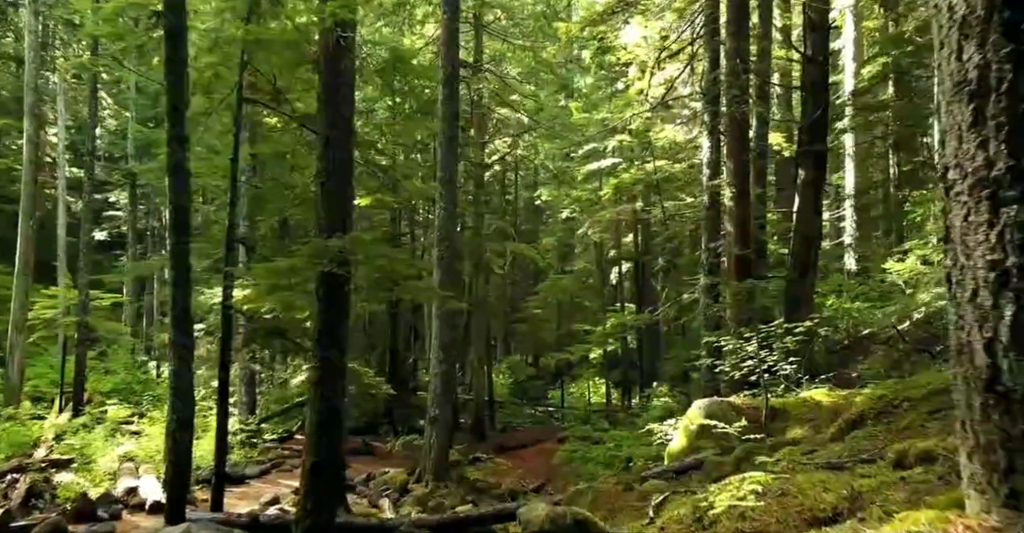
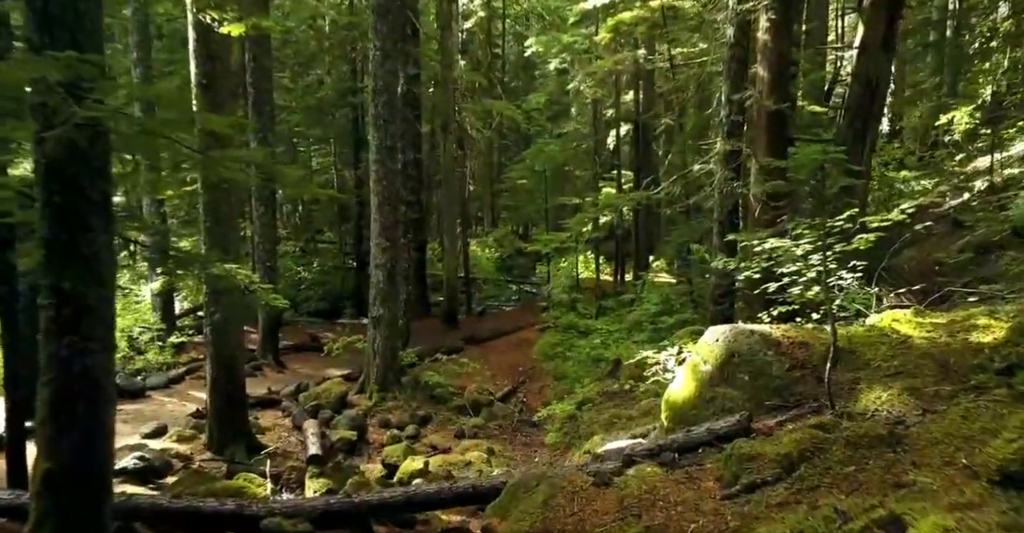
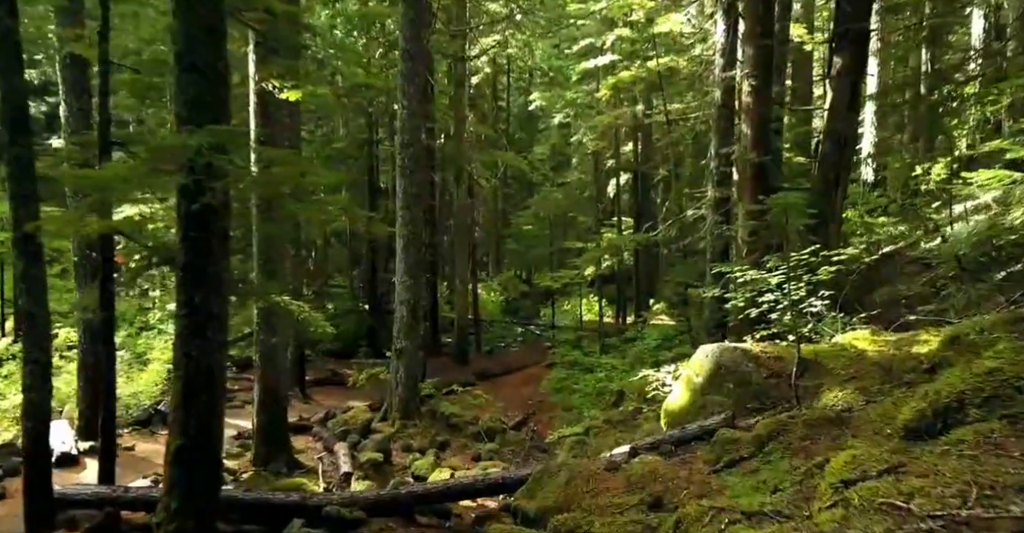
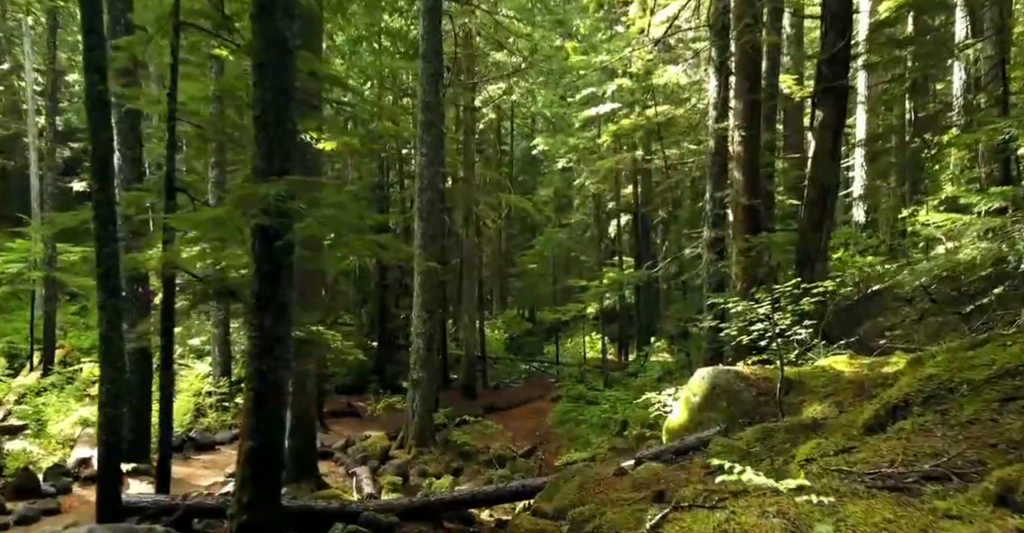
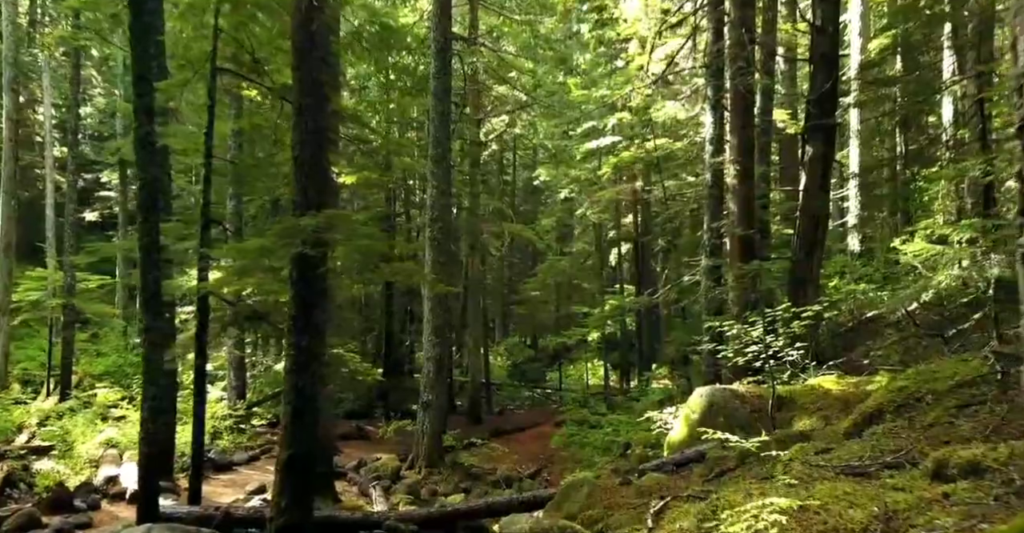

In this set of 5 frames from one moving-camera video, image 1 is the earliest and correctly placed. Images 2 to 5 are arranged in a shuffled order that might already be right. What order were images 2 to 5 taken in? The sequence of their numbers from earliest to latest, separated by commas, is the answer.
5, 4, 3, 2
